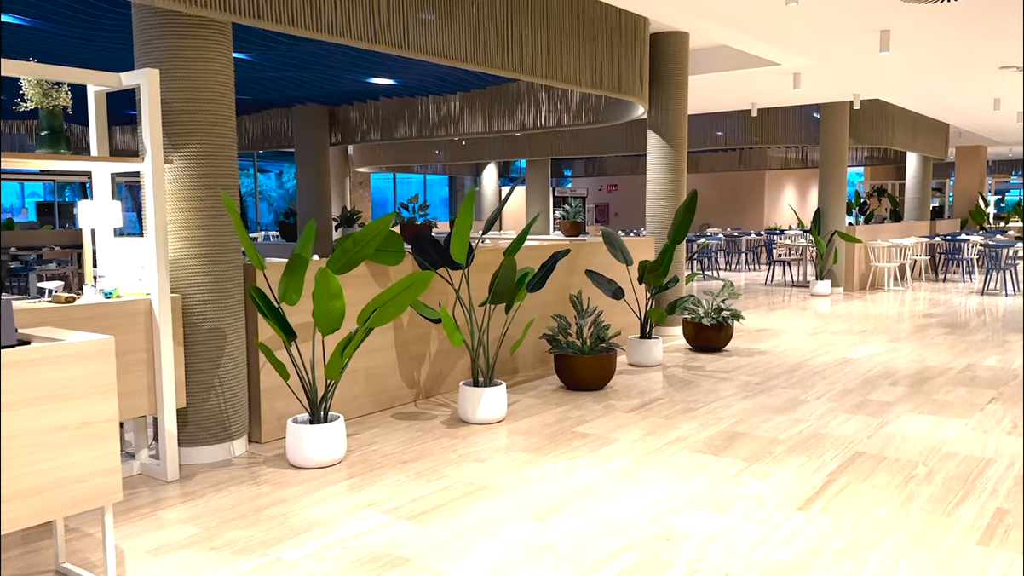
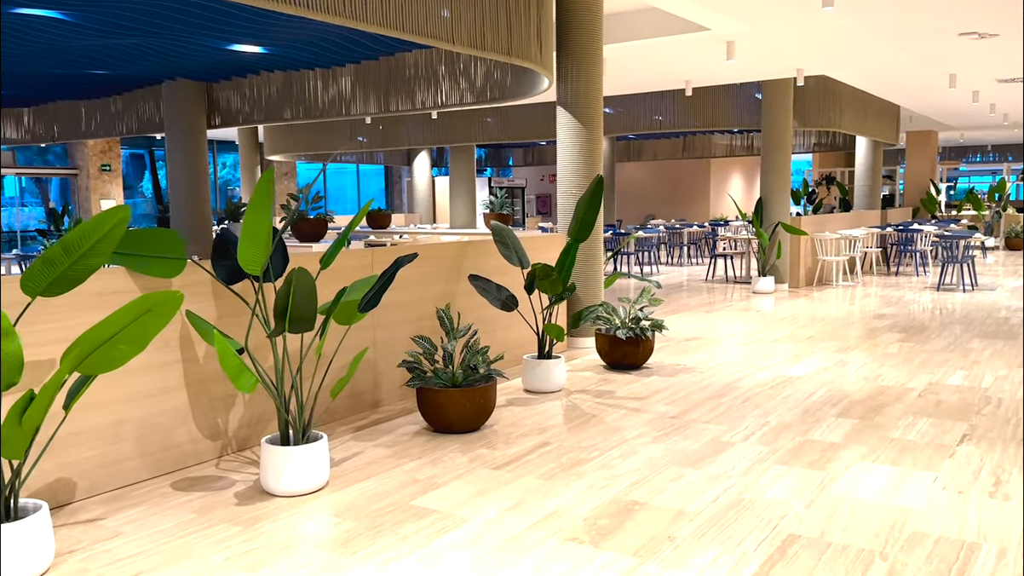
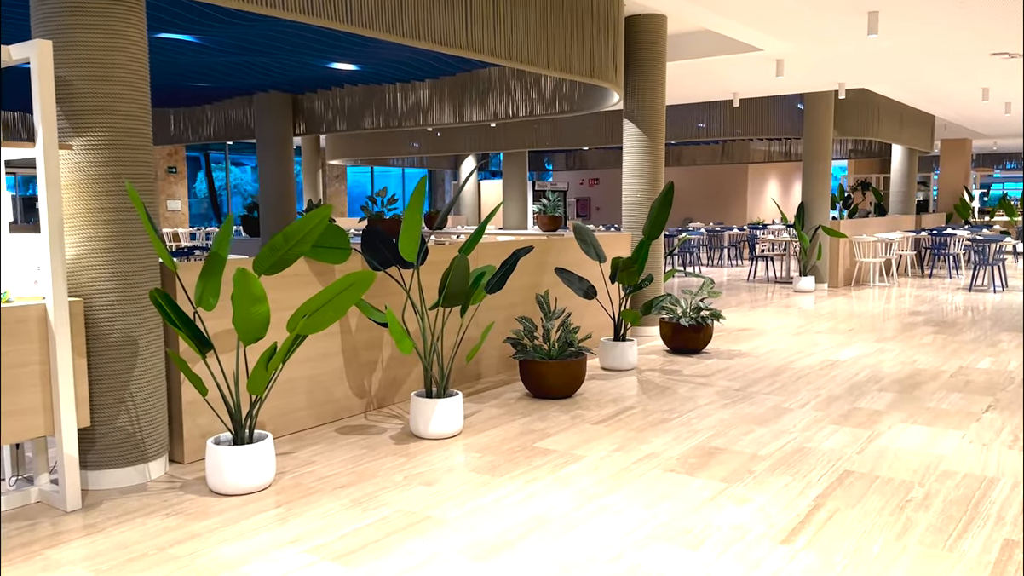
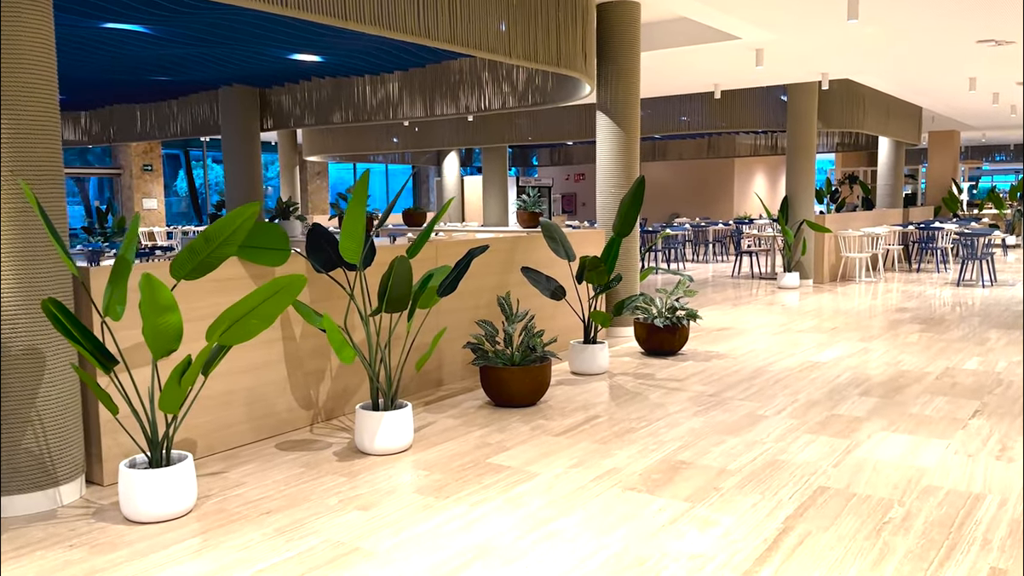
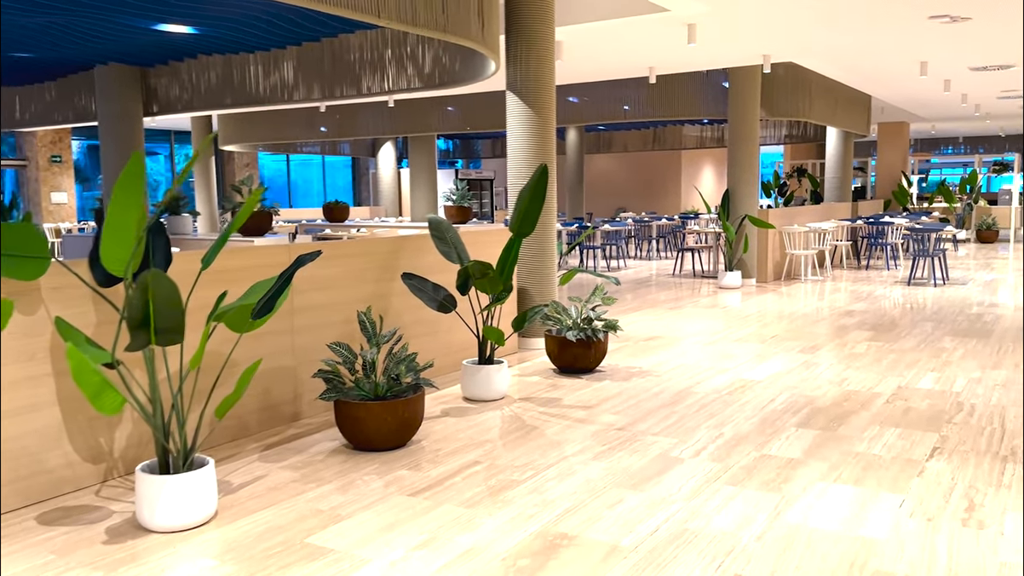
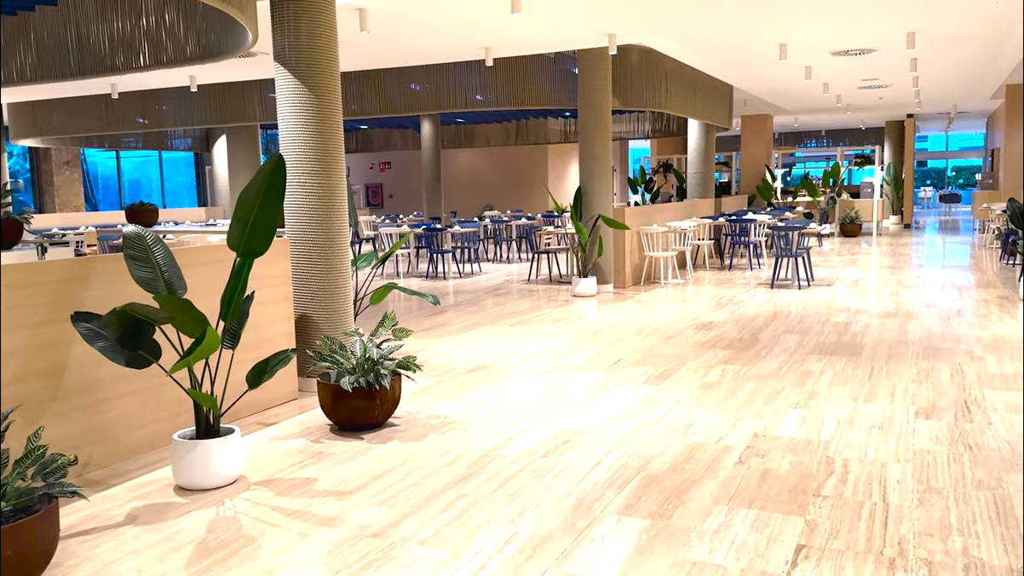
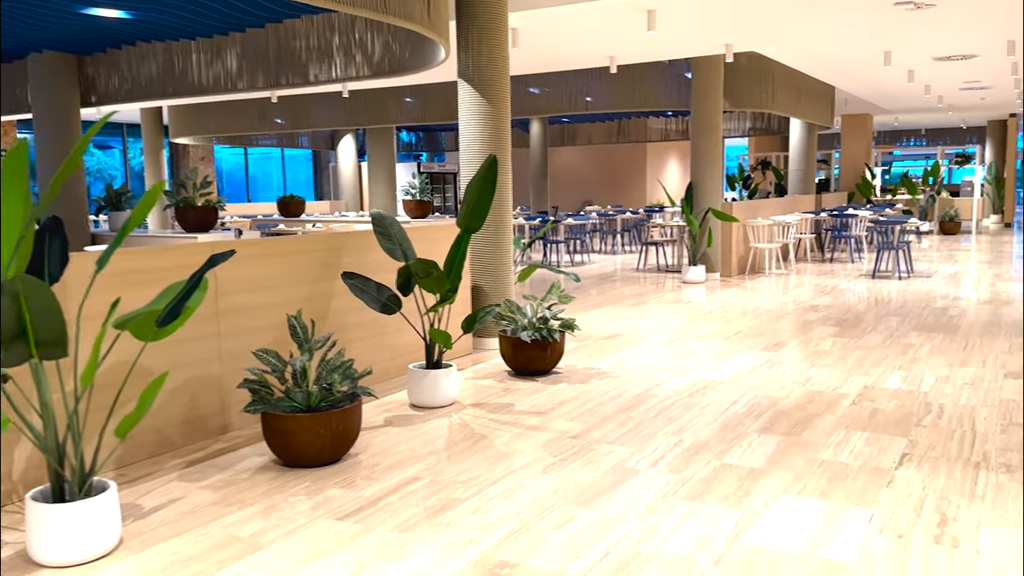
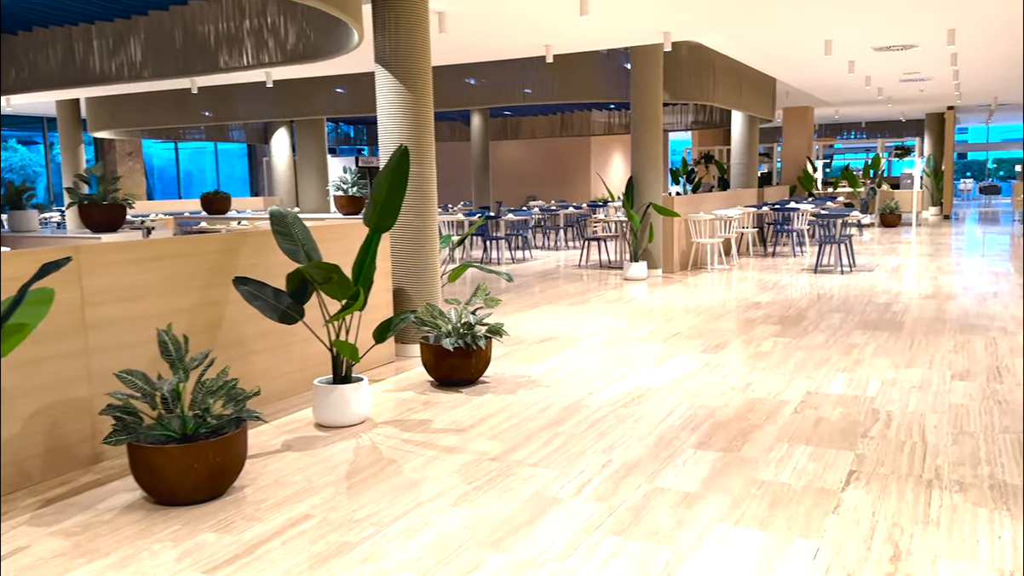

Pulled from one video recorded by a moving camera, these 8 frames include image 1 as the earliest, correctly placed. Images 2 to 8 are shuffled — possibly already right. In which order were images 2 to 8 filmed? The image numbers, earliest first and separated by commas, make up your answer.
3, 4, 2, 5, 7, 8, 6
